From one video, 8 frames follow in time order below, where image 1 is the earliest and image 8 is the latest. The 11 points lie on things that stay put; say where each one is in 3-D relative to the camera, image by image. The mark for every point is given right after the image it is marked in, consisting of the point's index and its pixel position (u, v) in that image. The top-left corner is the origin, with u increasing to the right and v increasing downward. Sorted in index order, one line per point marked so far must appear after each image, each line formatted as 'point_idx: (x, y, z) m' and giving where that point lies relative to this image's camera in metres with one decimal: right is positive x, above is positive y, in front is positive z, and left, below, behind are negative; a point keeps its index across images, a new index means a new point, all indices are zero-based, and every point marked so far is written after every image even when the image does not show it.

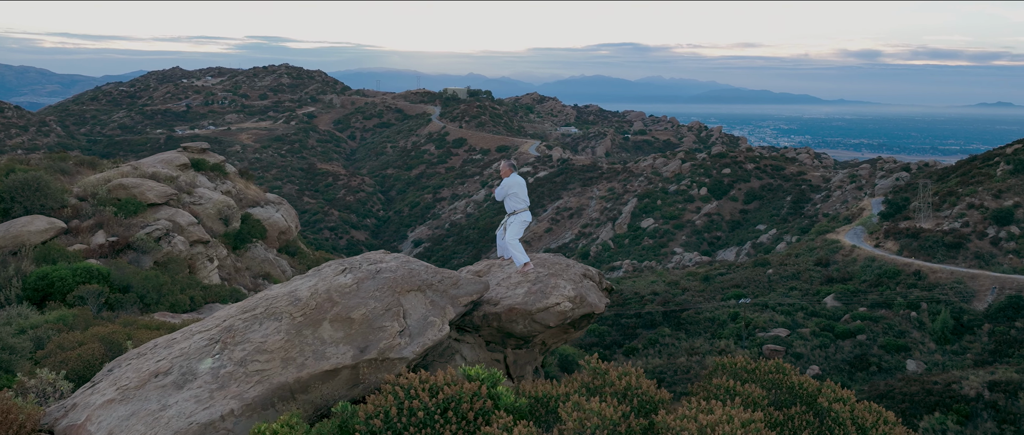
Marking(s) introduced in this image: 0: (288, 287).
0: (-1.5, -0.5, +6.5) m
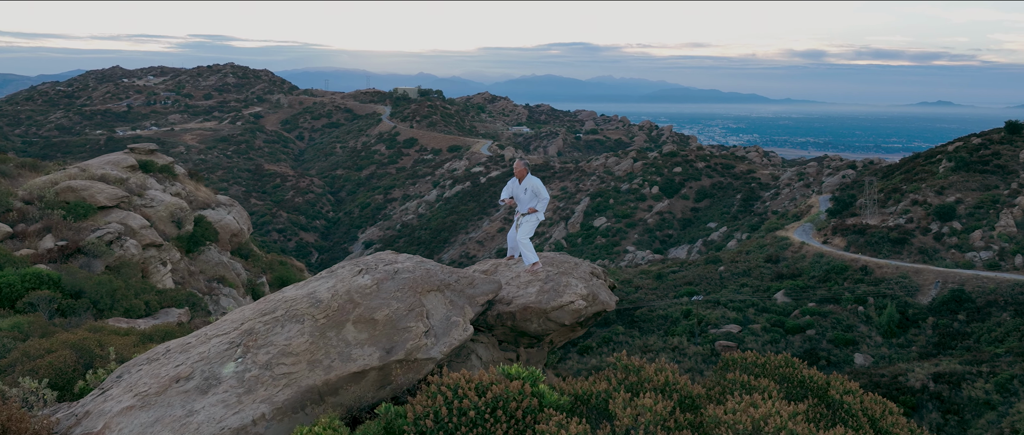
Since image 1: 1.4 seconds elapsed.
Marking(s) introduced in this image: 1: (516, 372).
0: (-1.4, -0.5, +6.4) m
1: (0.0, -0.9, +5.5) m
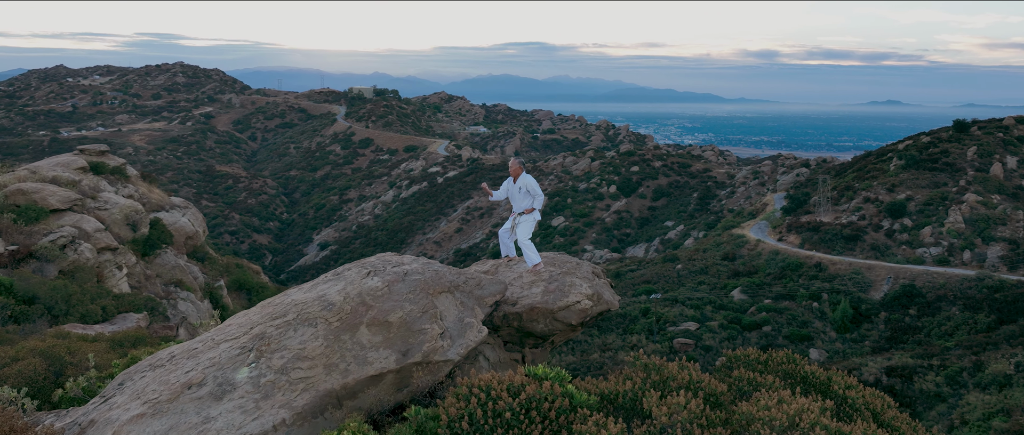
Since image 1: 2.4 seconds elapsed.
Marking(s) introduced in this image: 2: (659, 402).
0: (-1.3, -0.5, +6.3) m
1: (+0.2, -0.9, +5.5) m
2: (+0.9, -1.0, +5.2) m
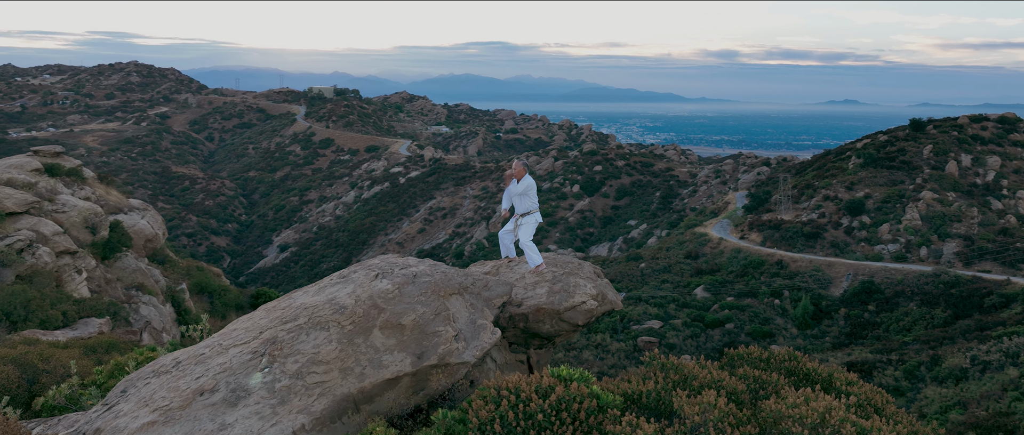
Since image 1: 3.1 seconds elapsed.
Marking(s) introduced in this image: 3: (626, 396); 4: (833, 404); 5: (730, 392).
0: (-1.2, -0.5, +6.2) m
1: (+0.3, -0.9, +5.5) m
2: (+1.0, -1.0, +5.2) m
3: (+0.7, -1.0, +5.5) m
4: (+1.8, -1.1, +5.4) m
5: (+1.3, -1.0, +5.7) m
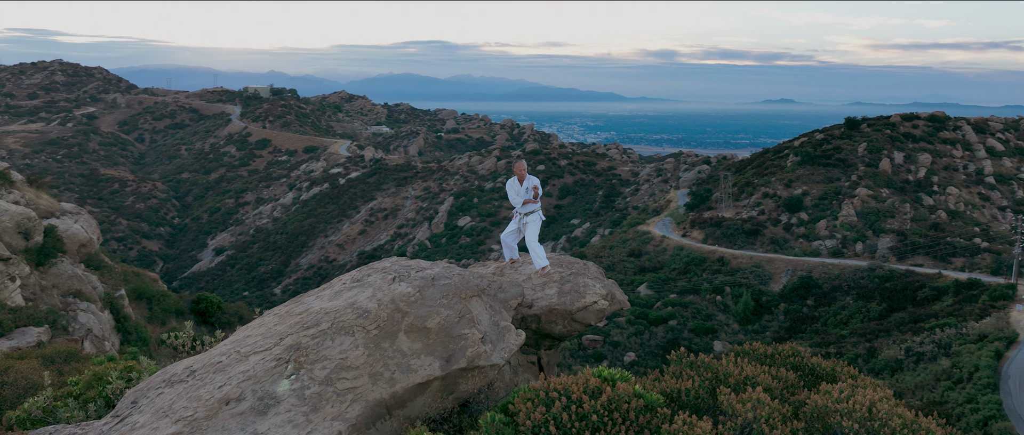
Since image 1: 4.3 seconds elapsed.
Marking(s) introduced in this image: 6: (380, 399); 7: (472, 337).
0: (-1.1, -0.5, +6.1) m
1: (+0.5, -0.9, +5.5) m
2: (+1.2, -1.0, +5.2) m
3: (+0.9, -1.0, +5.5) m
4: (+2.0, -1.0, +5.5) m
5: (+1.5, -1.0, +5.7) m
6: (-0.8, -1.0, +5.5) m
7: (-0.3, -0.8, +6.0) m
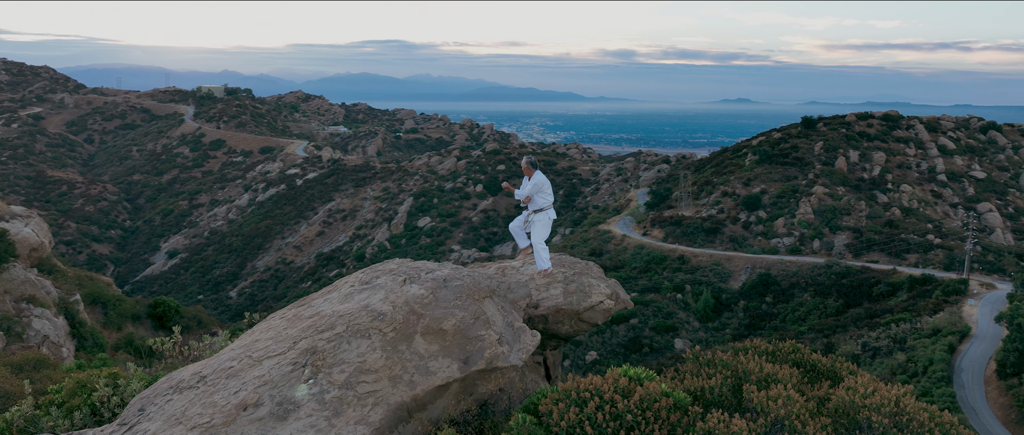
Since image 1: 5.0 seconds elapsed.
0: (-1.0, -0.5, +5.9) m
1: (+0.6, -0.9, +5.4) m
2: (+1.4, -1.0, +5.2) m
3: (+1.0, -1.0, +5.5) m
4: (+2.2, -1.0, +5.5) m
5: (+1.6, -1.0, +5.7) m
6: (-0.6, -1.0, +5.4) m
7: (-0.2, -0.8, +5.9) m
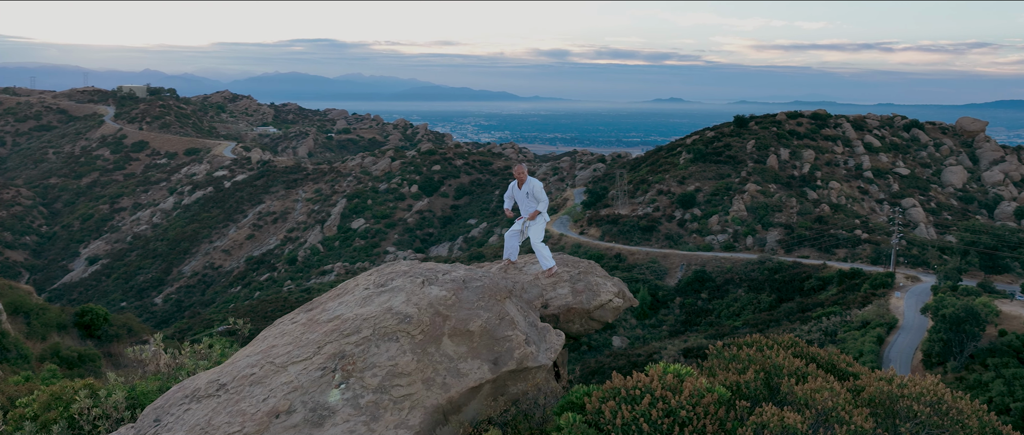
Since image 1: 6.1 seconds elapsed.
0: (-0.8, -0.5, +5.7) m
1: (+0.9, -0.9, +5.3) m
2: (+1.6, -0.9, +5.2) m
3: (+1.2, -1.0, +5.4) m
4: (+2.4, -1.0, +5.5) m
5: (+1.8, -1.0, +5.7) m
6: (-0.4, -1.0, +5.2) m
7: (0.0, -0.7, +5.8) m
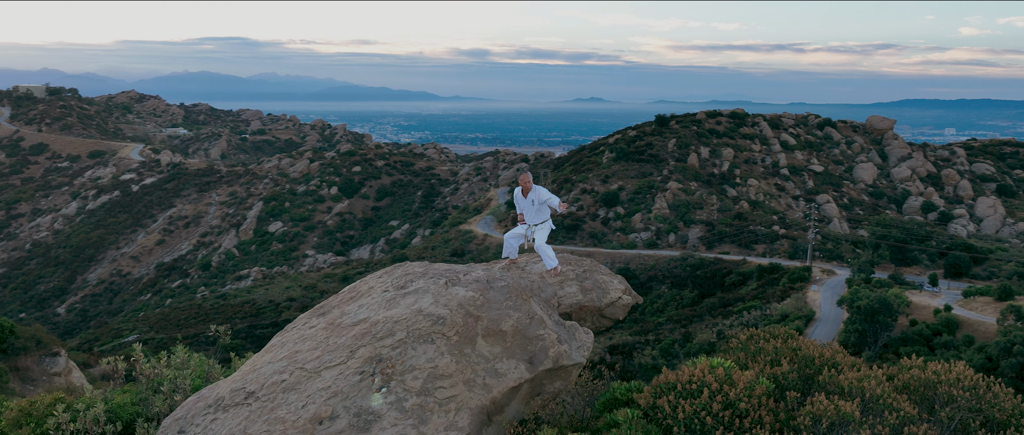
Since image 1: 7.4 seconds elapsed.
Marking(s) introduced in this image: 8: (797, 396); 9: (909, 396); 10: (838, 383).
0: (-0.6, -0.5, +5.4) m
1: (+1.1, -0.8, +5.2) m
2: (+1.9, -0.9, +5.1) m
3: (+1.5, -0.9, +5.3) m
4: (+2.6, -0.9, +5.6) m
5: (+2.0, -0.9, +5.7) m
6: (-0.1, -1.0, +4.9) m
7: (+0.2, -0.7, +5.5) m
8: (+1.6, -1.0, +5.1) m
9: (+2.3, -1.0, +5.4) m
10: (+1.7, -0.9, +5.3) m
